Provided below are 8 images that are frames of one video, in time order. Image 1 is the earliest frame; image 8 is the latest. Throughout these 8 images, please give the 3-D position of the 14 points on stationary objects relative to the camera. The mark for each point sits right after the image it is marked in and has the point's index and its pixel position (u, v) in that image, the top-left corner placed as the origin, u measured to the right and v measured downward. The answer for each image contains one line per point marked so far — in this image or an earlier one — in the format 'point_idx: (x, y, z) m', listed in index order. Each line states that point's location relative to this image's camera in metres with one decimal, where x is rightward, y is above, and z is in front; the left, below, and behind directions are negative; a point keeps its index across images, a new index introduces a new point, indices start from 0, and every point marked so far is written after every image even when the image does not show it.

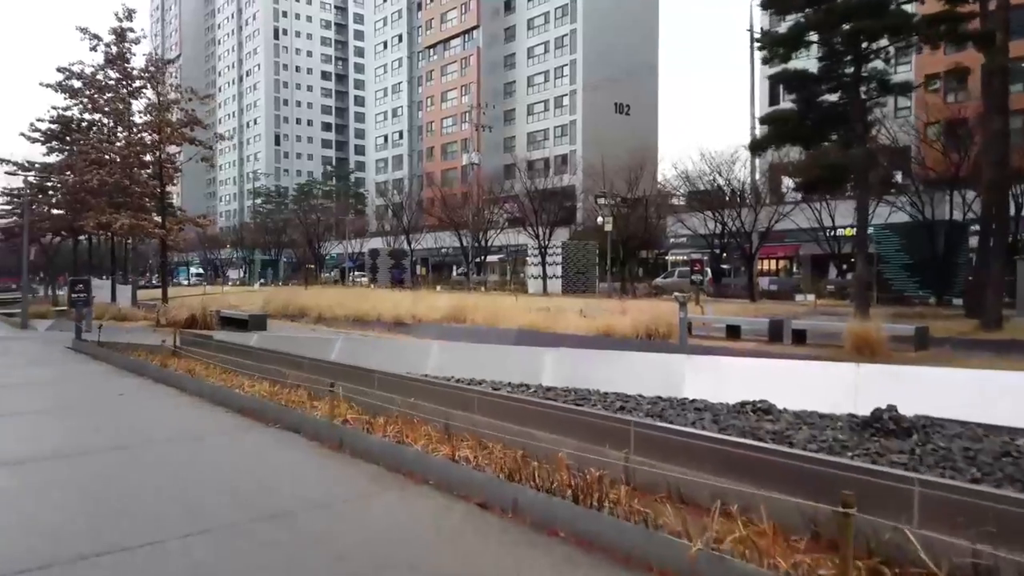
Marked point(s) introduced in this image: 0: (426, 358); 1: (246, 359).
0: (-1.2, -1.0, +10.3) m
1: (-3.4, -0.9, +9.7) m
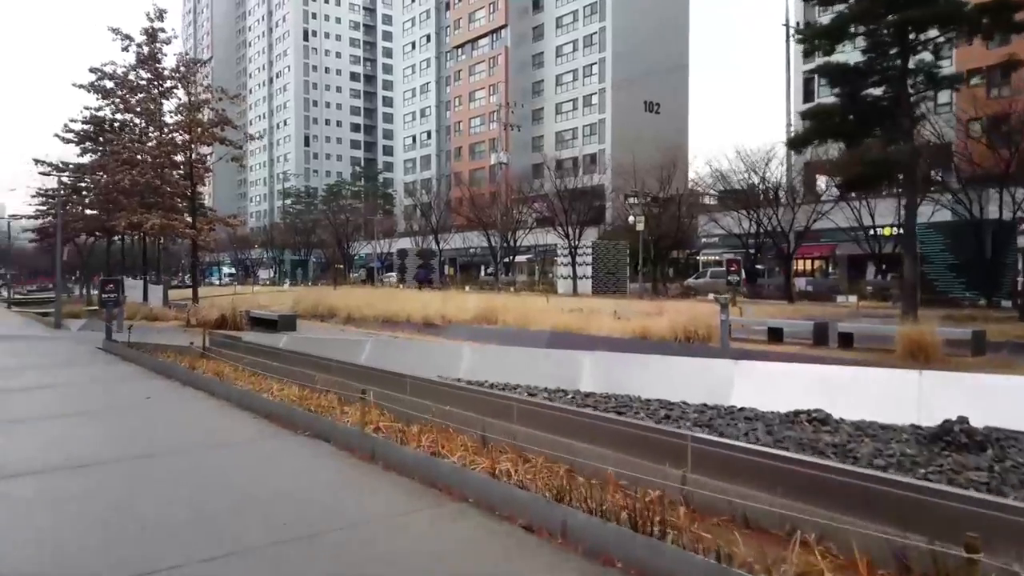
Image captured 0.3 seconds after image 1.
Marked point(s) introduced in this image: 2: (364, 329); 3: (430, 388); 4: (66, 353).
0: (-0.7, -1.0, +10.0) m
1: (-3.0, -0.9, +9.4) m
2: (-3.5, -1.0, +17.4) m
3: (-0.7, -0.9, +6.4) m
4: (-8.1, -1.2, +13.6) m
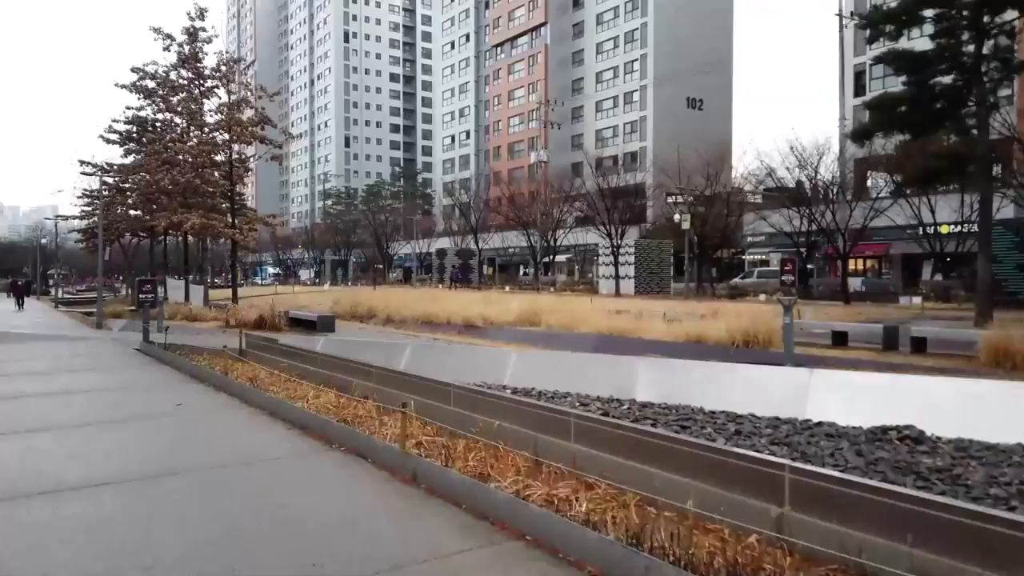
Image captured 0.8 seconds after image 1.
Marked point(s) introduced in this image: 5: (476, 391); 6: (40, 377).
0: (-0.1, -1.0, +9.4) m
1: (-2.4, -1.0, +9.0) m
2: (-2.5, -1.0, +17.0) m
3: (-0.3, -0.9, +5.9) m
4: (-7.3, -1.2, +13.4) m
5: (-0.3, -0.8, +5.8) m
6: (-6.7, -1.3, +10.6) m
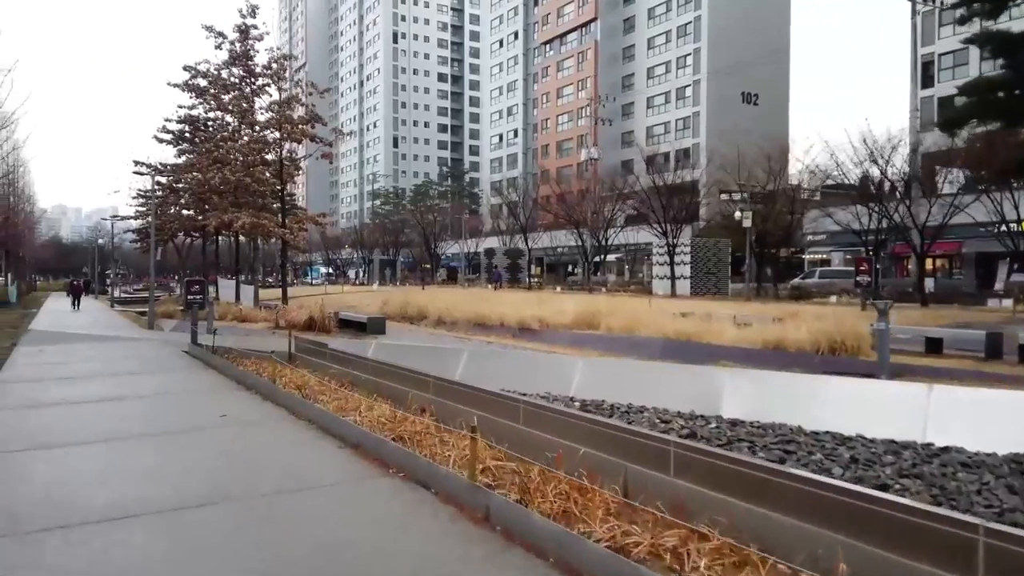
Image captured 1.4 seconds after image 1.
0: (+0.6, -1.0, +8.7) m
1: (-1.7, -1.0, +8.4) m
2: (-1.3, -1.0, +16.3) m
3: (+0.2, -0.9, +5.2) m
4: (-6.3, -1.2, +13.1) m
5: (+0.3, -0.8, +5.1) m
6: (-5.9, -1.3, +10.3) m
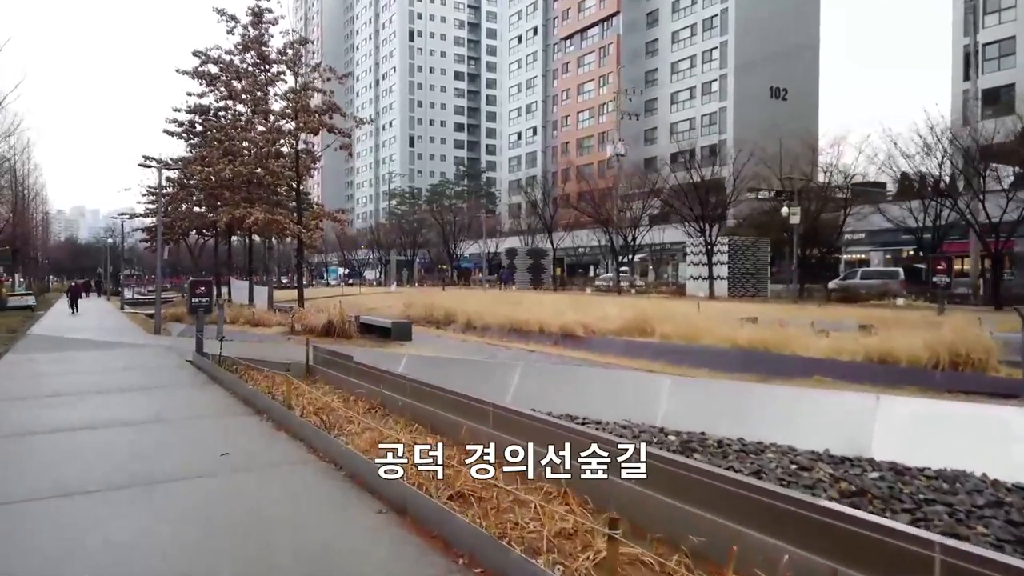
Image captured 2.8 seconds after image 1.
0: (+1.3, -1.0, +7.1) m
1: (-1.0, -1.0, +6.8) m
2: (-0.5, -1.0, +14.8) m
3: (+0.8, -0.9, +3.6) m
4: (-5.6, -1.2, +11.6) m
5: (+0.8, -0.8, +3.5) m
6: (-5.2, -1.3, +8.8) m
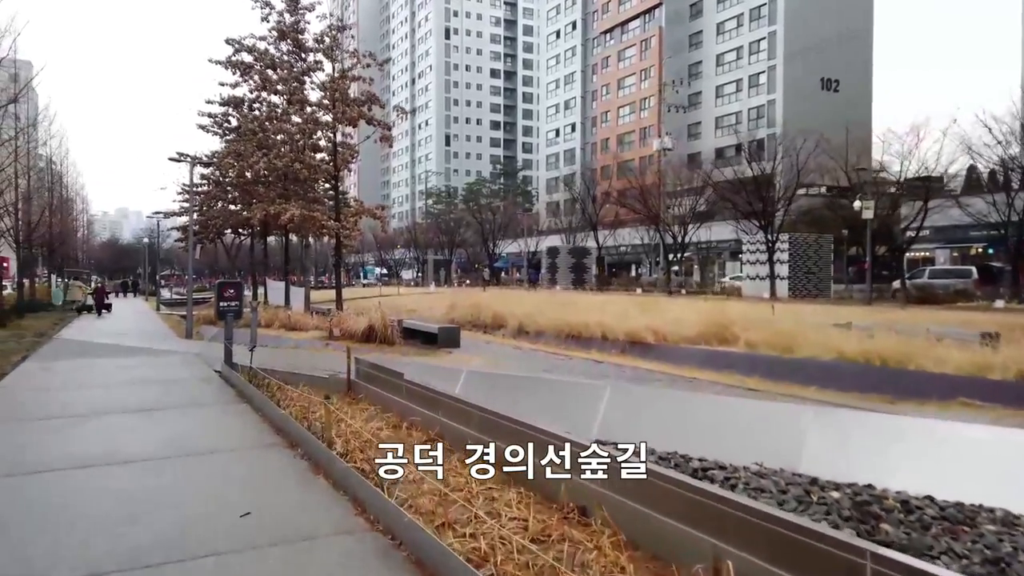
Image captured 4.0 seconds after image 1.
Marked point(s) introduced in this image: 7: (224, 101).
0: (+2.0, -1.1, +5.6) m
1: (-0.3, -1.0, +5.5) m
2: (+0.6, -1.1, +13.4) m
3: (+1.3, -1.0, +2.1) m
4: (-4.7, -1.3, +10.4) m
5: (+1.4, -0.9, +2.1) m
6: (-4.4, -1.4, +7.6) m
7: (-7.7, +5.0, +19.8) m
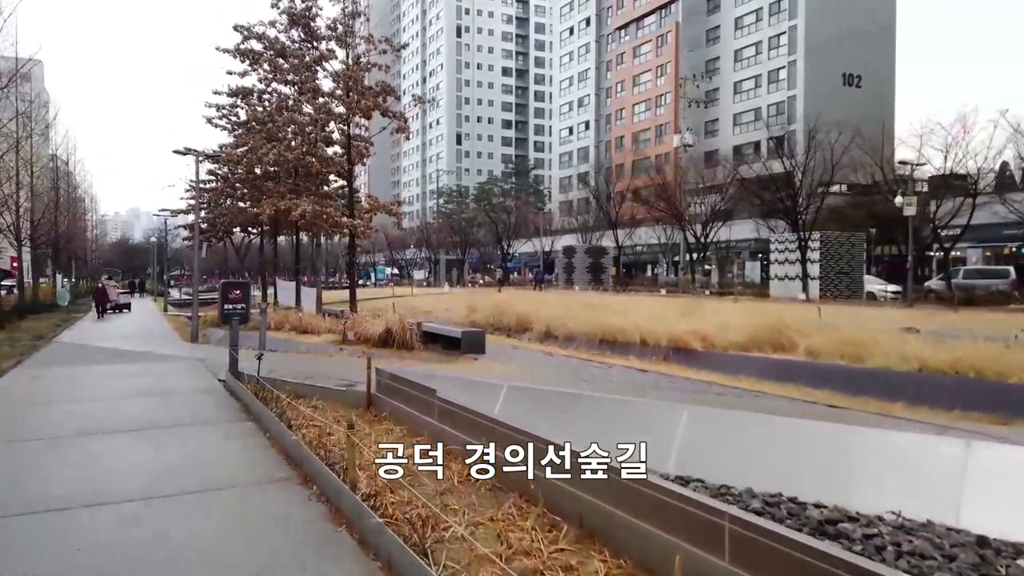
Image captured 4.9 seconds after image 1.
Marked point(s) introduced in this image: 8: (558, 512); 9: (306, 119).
0: (+2.4, -1.1, +4.5) m
1: (+0.1, -1.0, +4.4) m
2: (+1.1, -1.1, +12.3) m
3: (+1.7, -1.0, +1.0) m
4: (-4.2, -1.3, +9.5) m
5: (+1.7, -0.9, +1.0) m
6: (-4.0, -1.4, +6.6) m
7: (-7.1, +5.0, +18.8) m
8: (+0.3, -1.2, +3.9) m
9: (-5.0, +4.0, +17.7) m
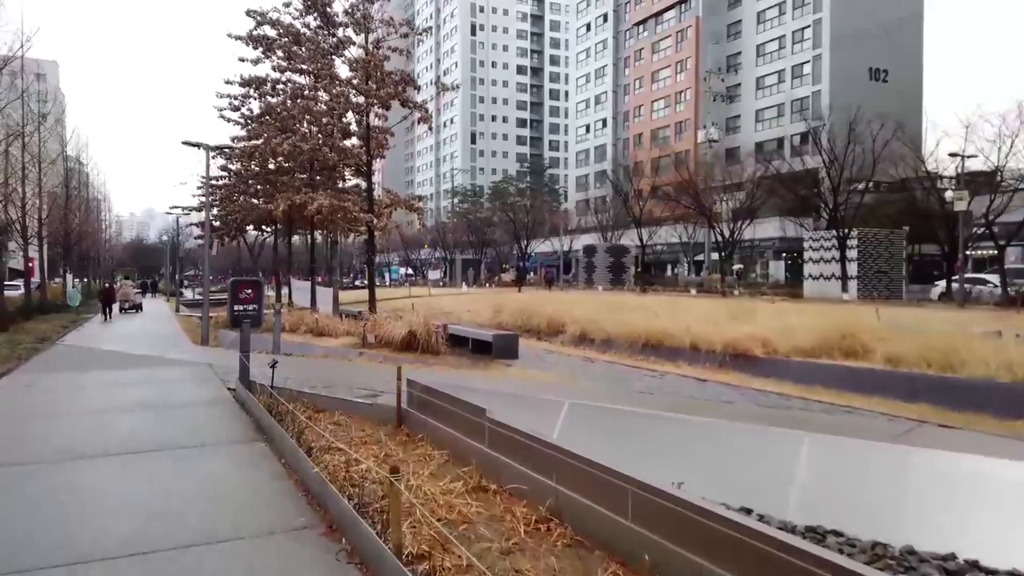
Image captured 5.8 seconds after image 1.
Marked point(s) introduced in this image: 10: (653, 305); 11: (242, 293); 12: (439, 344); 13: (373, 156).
0: (+2.8, -1.1, +3.4) m
1: (+0.5, -1.0, +3.4) m
2: (+1.6, -1.1, +11.3) m
3: (+2.0, -1.0, 0.0) m
4: (-3.7, -1.3, +8.5) m
5: (+2.1, -0.9, -0.1) m
6: (-3.6, -1.3, +5.7) m
7: (-6.5, +5.0, +17.9) m
8: (+0.7, -1.2, +2.8) m
9: (-4.3, +4.0, +16.7) m
10: (+2.8, -0.3, +14.9) m
11: (-3.7, -0.1, +10.4) m
12: (-1.2, -0.9, +12.0) m
13: (-3.2, +3.0, +17.0) m
